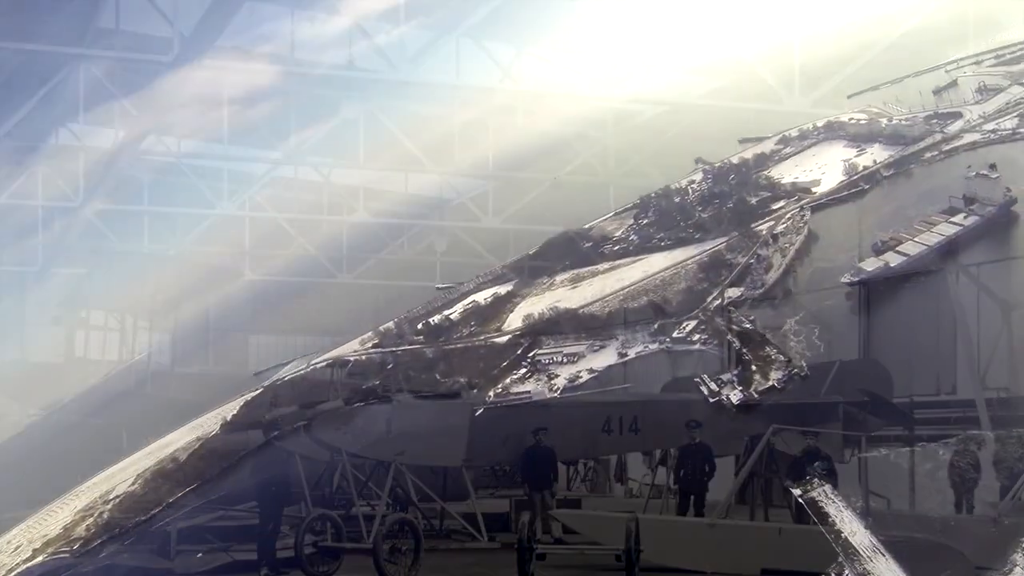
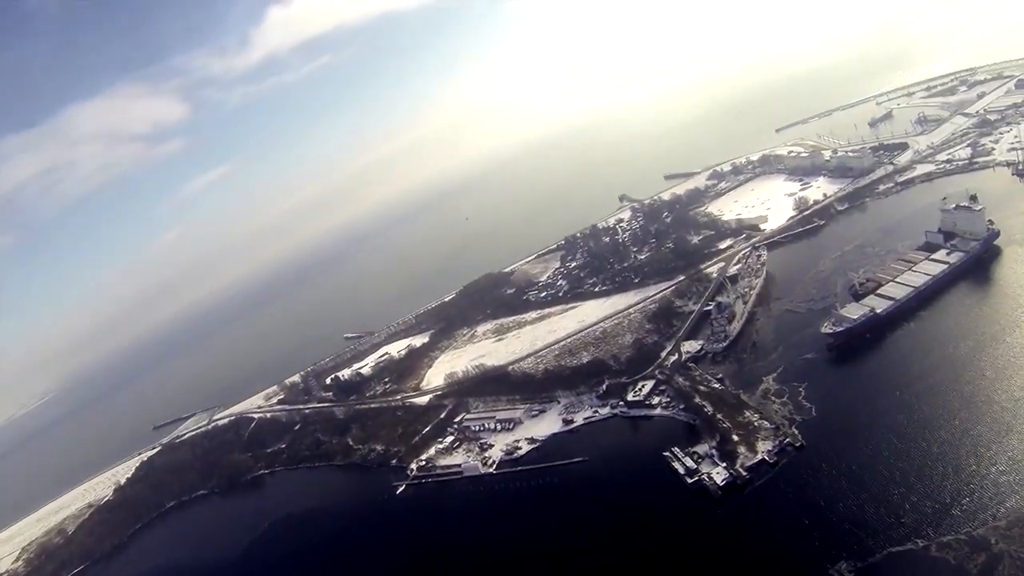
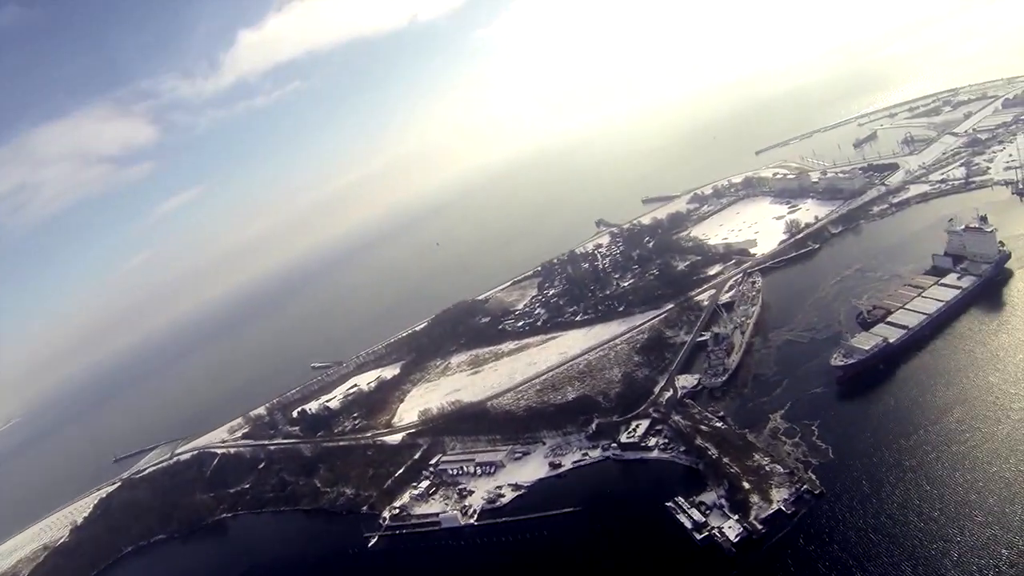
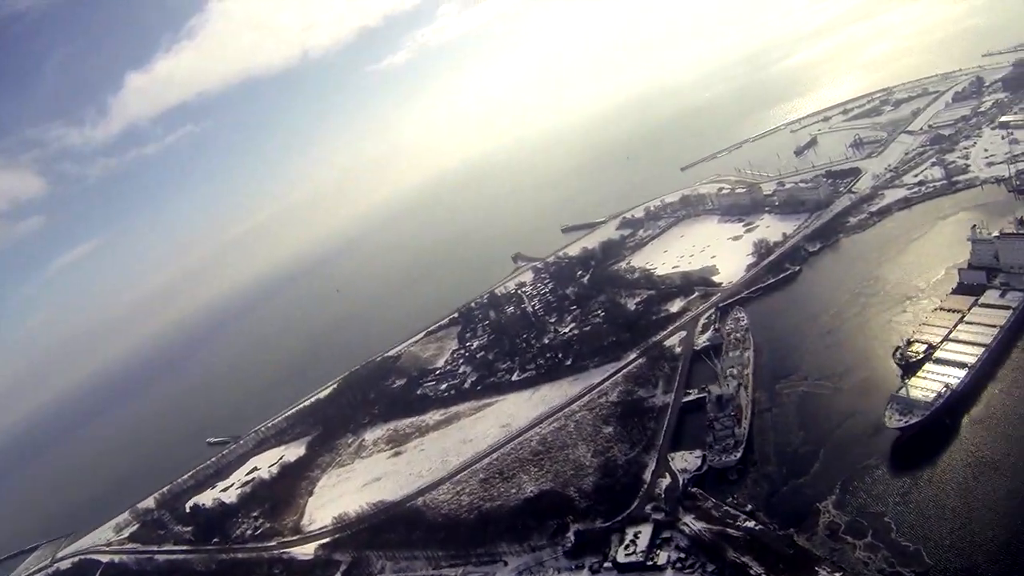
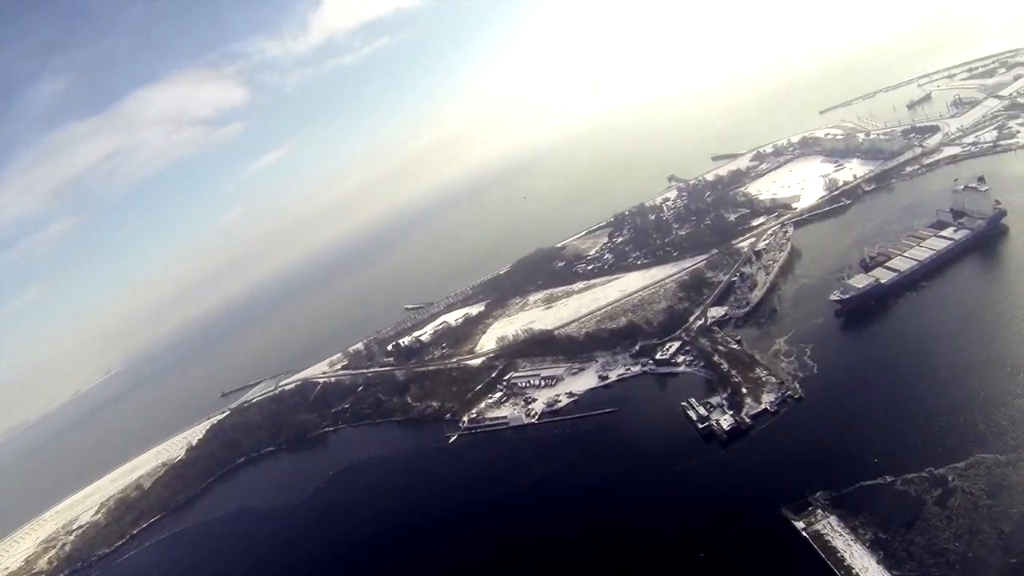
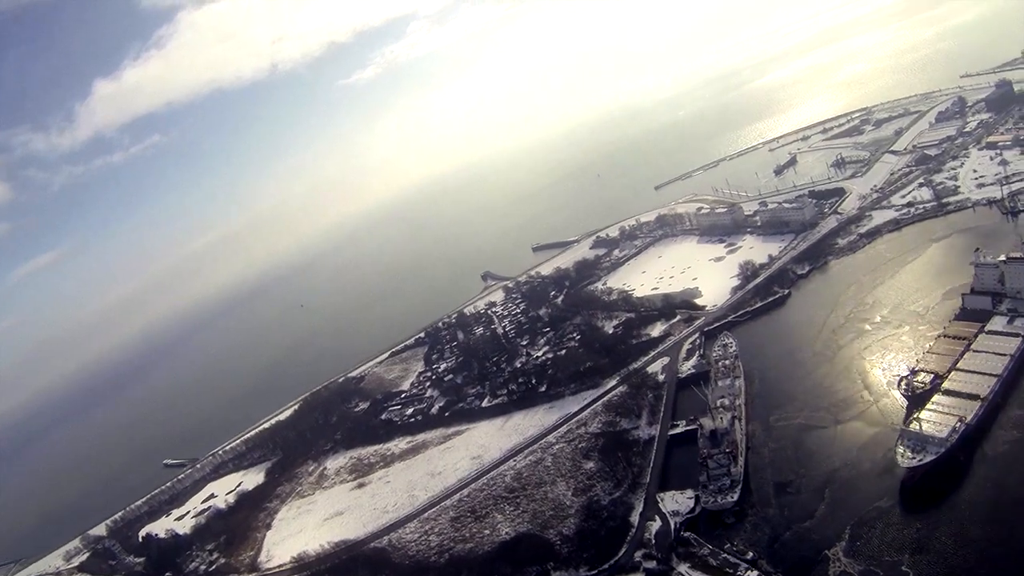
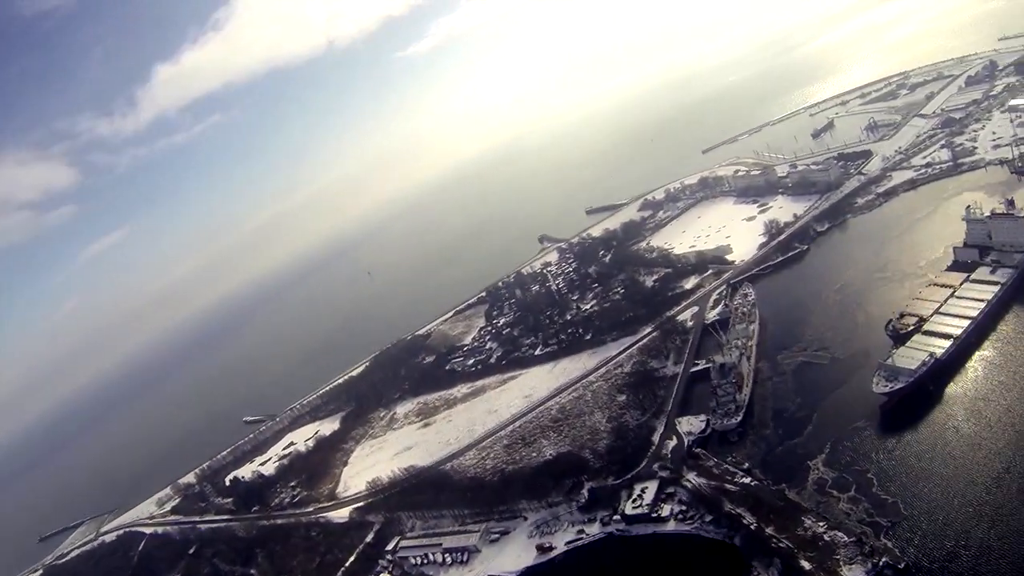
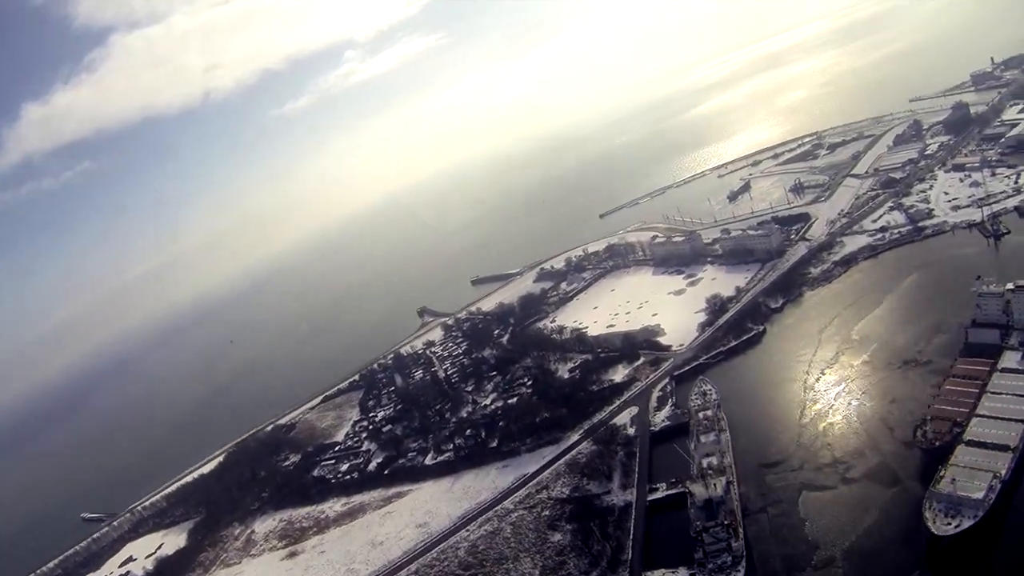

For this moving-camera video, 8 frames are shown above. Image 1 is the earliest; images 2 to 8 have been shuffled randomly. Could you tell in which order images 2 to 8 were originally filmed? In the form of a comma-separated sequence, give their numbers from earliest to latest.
5, 2, 3, 7, 4, 6, 8
